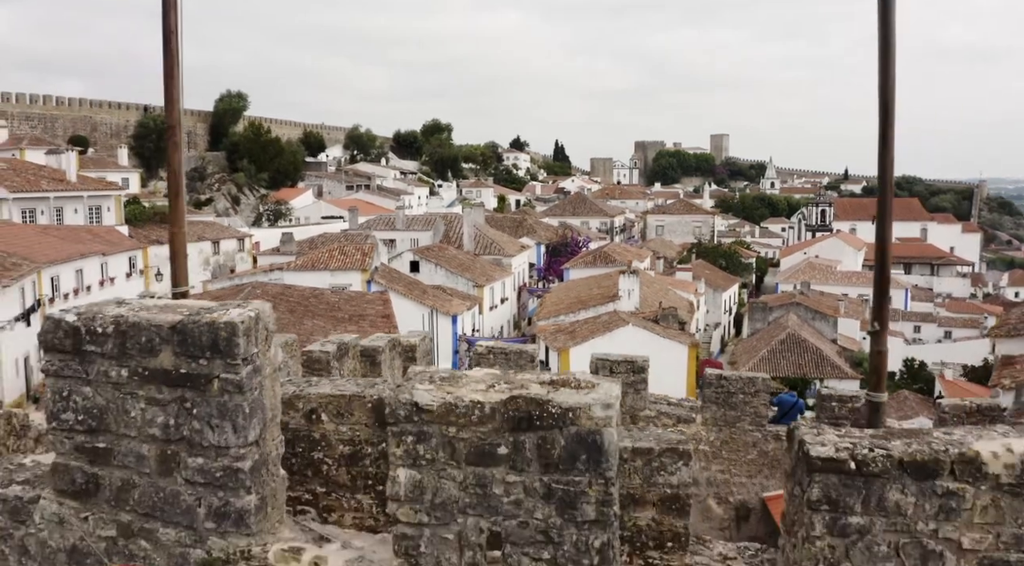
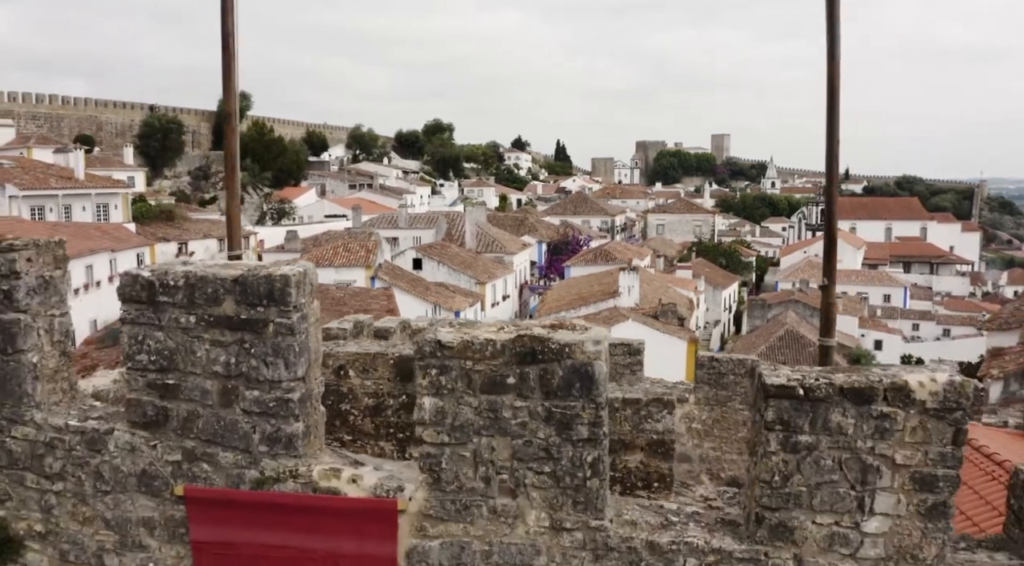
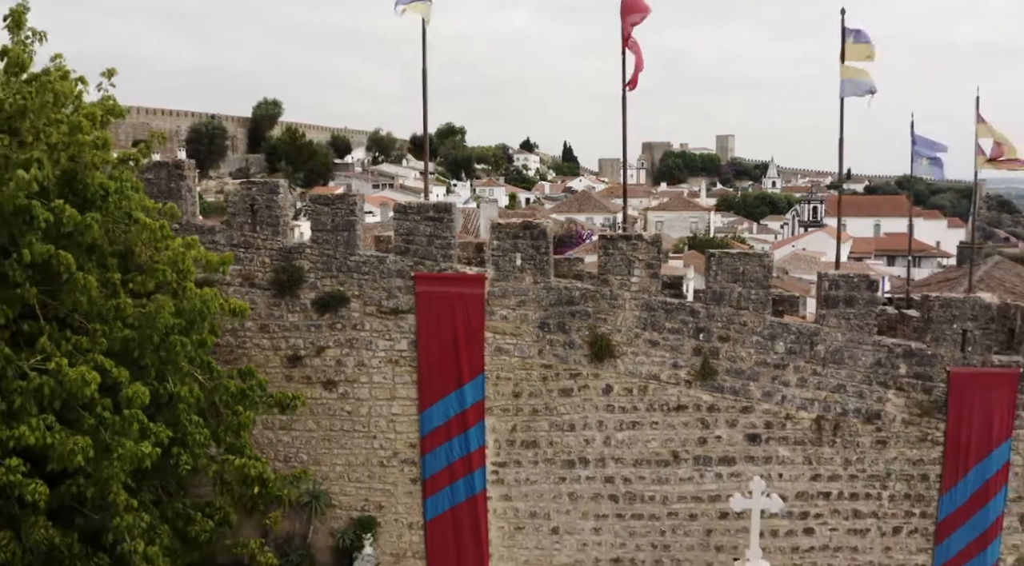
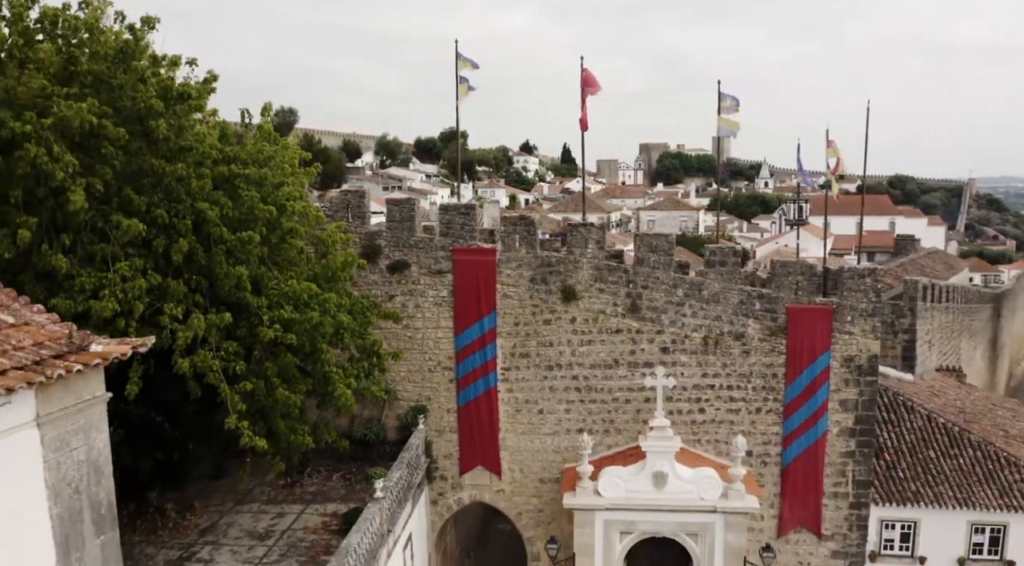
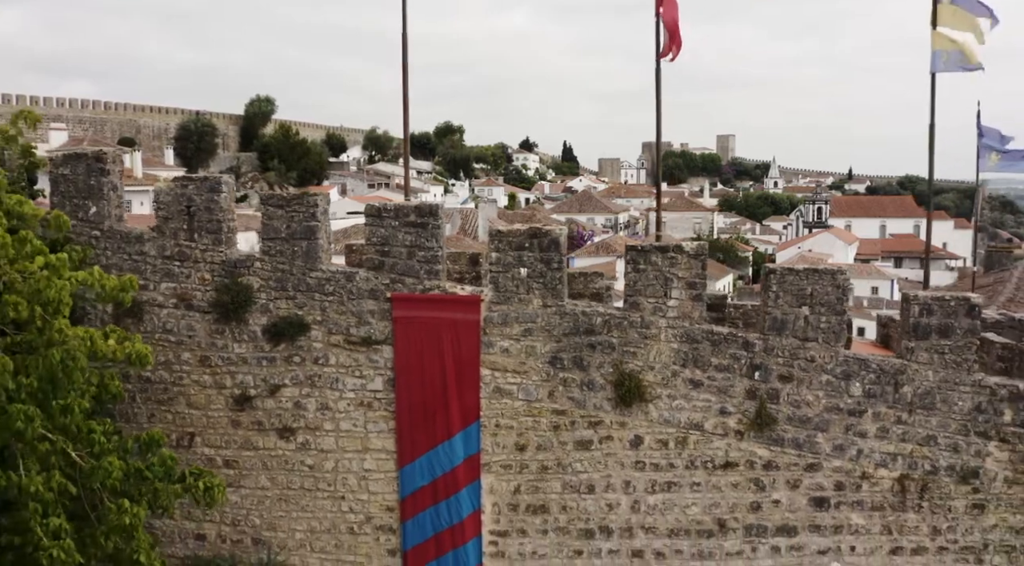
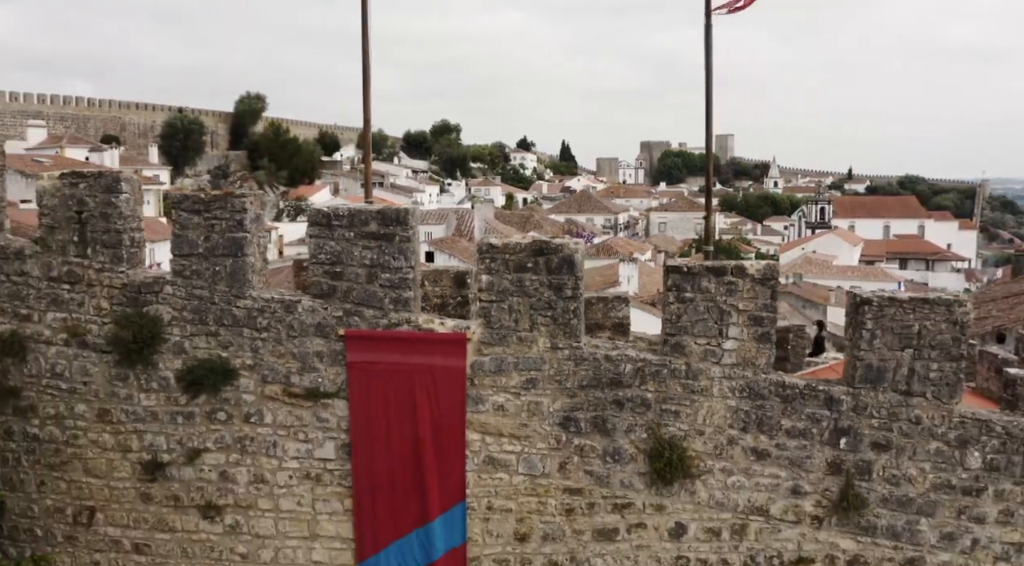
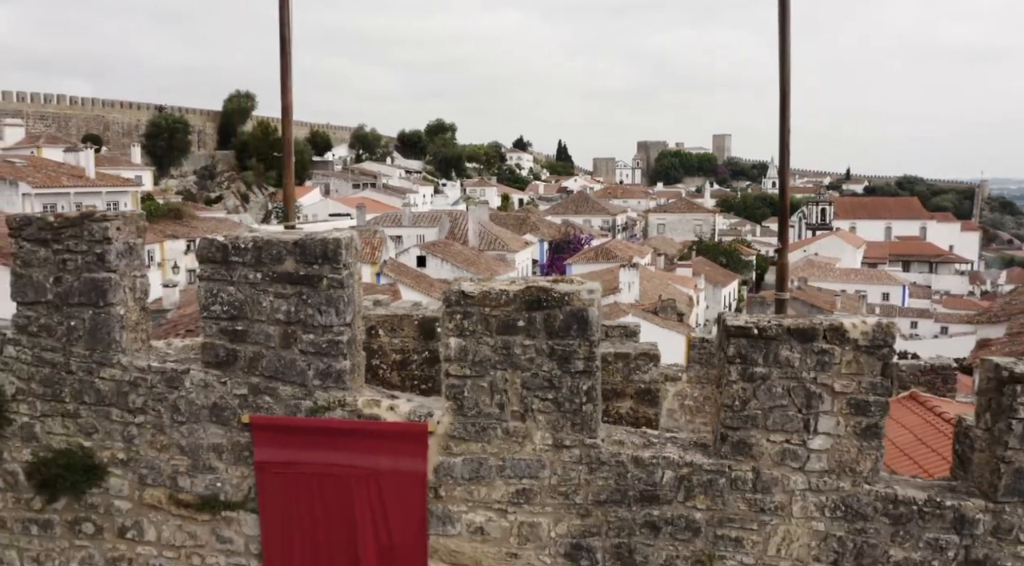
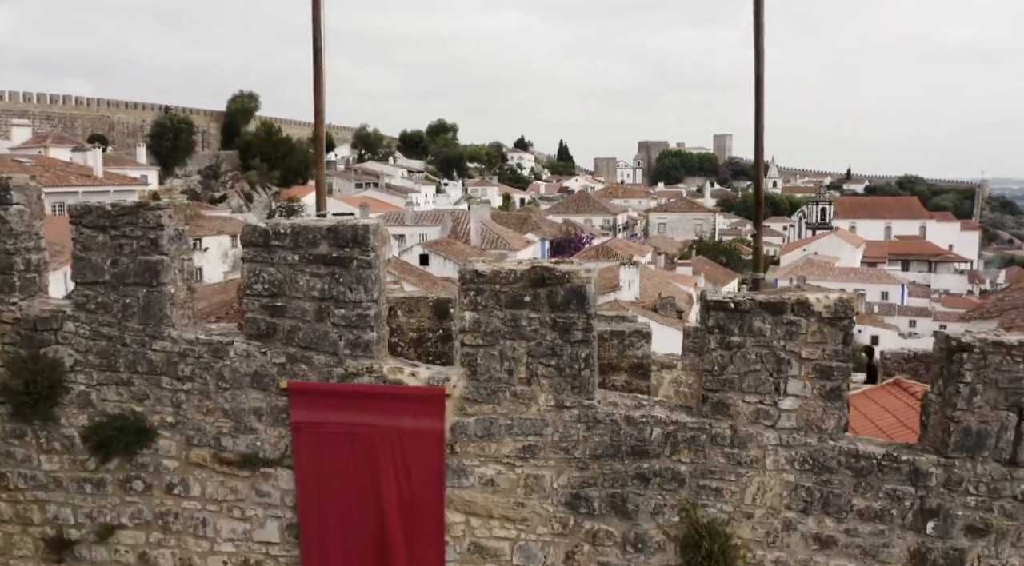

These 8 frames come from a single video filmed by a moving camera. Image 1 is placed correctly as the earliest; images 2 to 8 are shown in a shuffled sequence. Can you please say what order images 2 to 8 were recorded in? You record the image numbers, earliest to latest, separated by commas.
2, 7, 8, 6, 5, 3, 4
